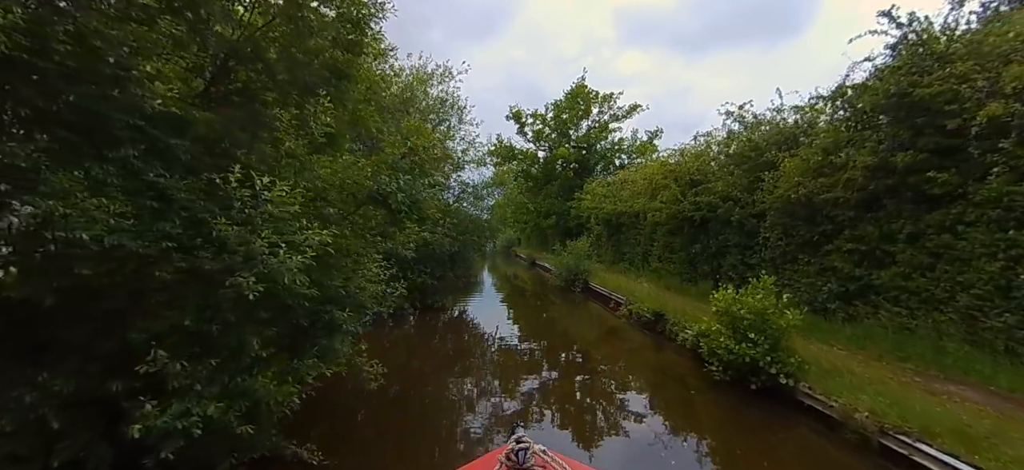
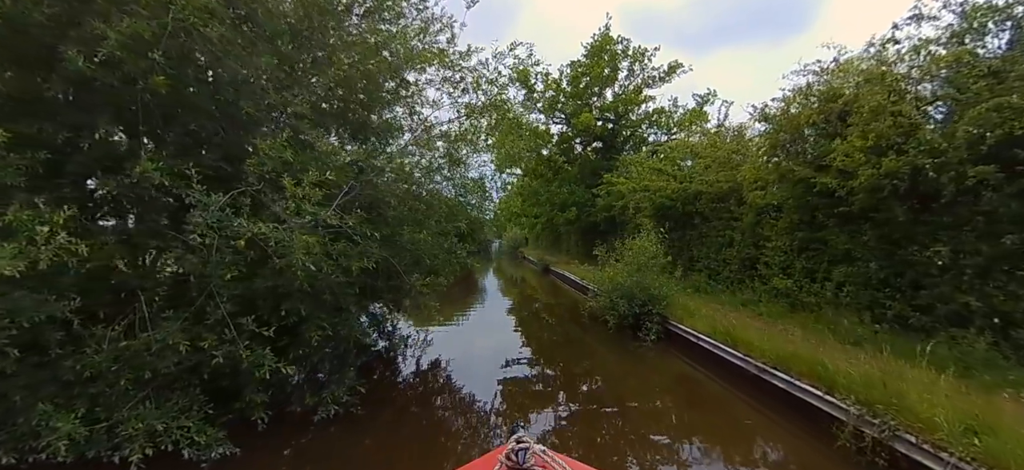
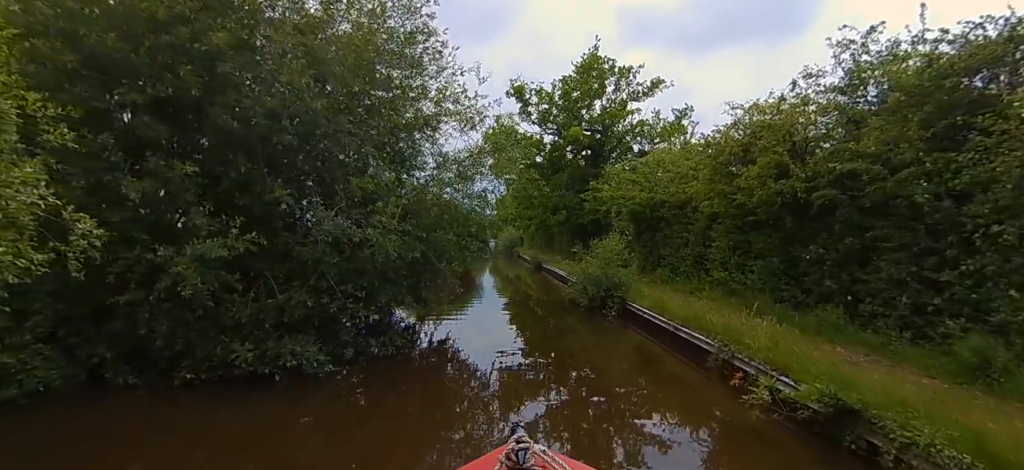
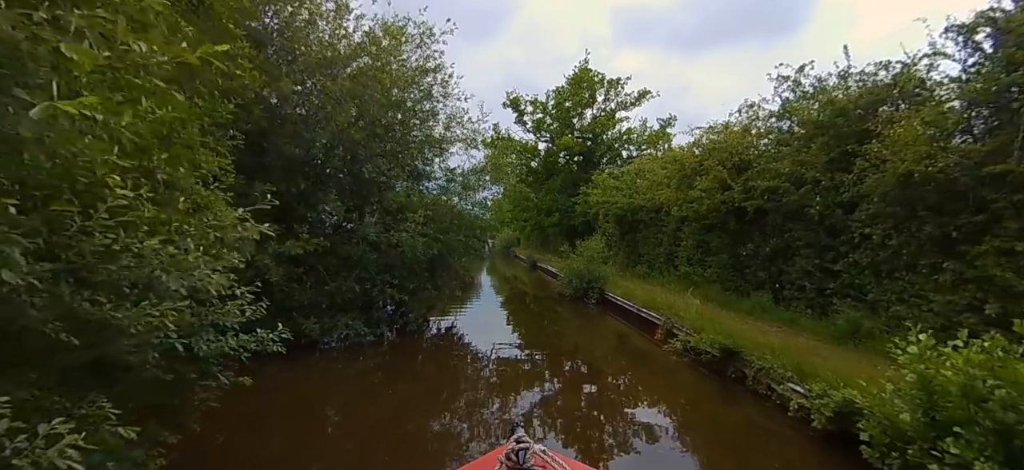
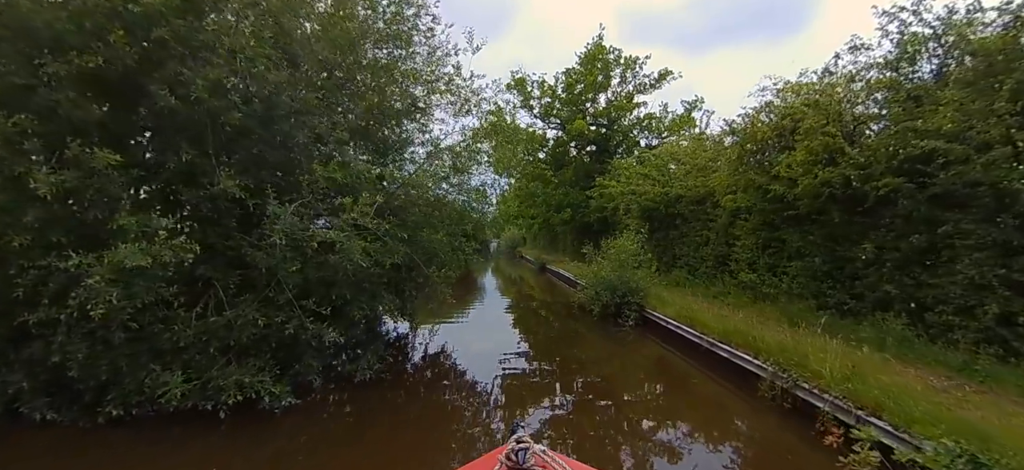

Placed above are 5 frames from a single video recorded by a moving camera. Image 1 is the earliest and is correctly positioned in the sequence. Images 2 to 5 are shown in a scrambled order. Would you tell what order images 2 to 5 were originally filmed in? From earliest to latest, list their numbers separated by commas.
4, 3, 5, 2
